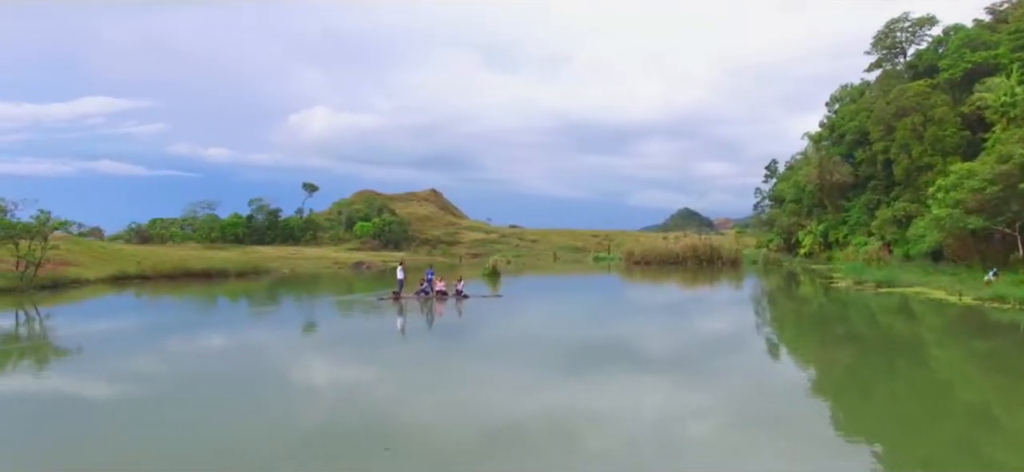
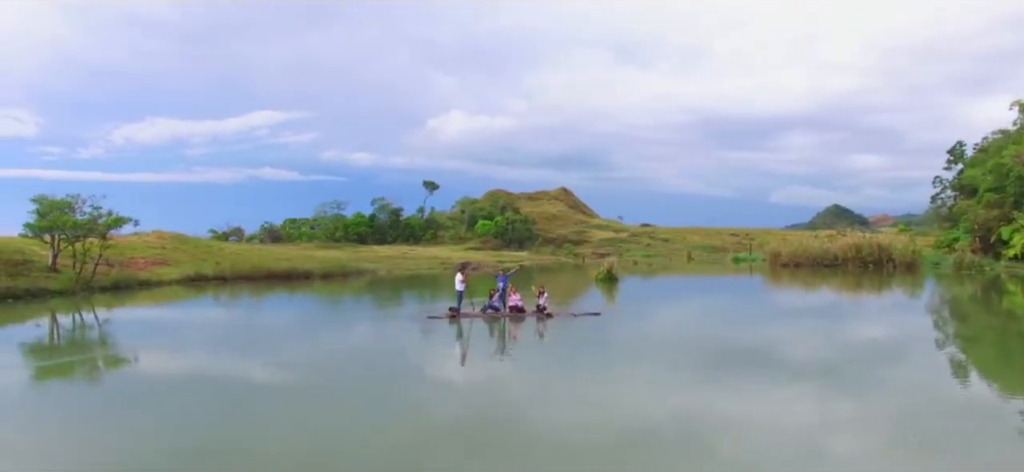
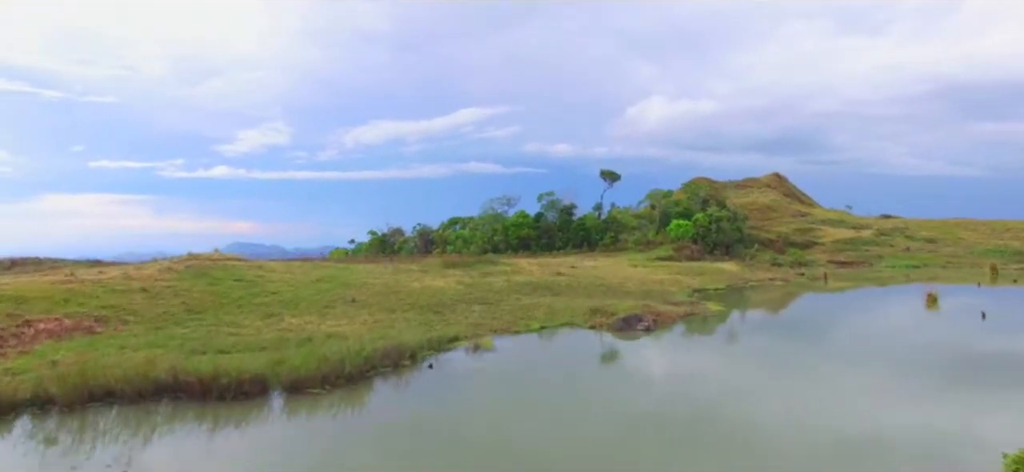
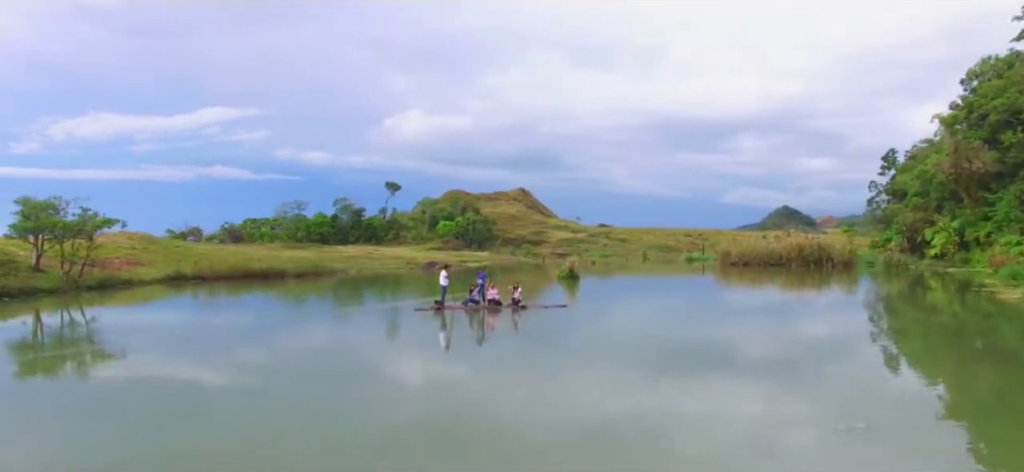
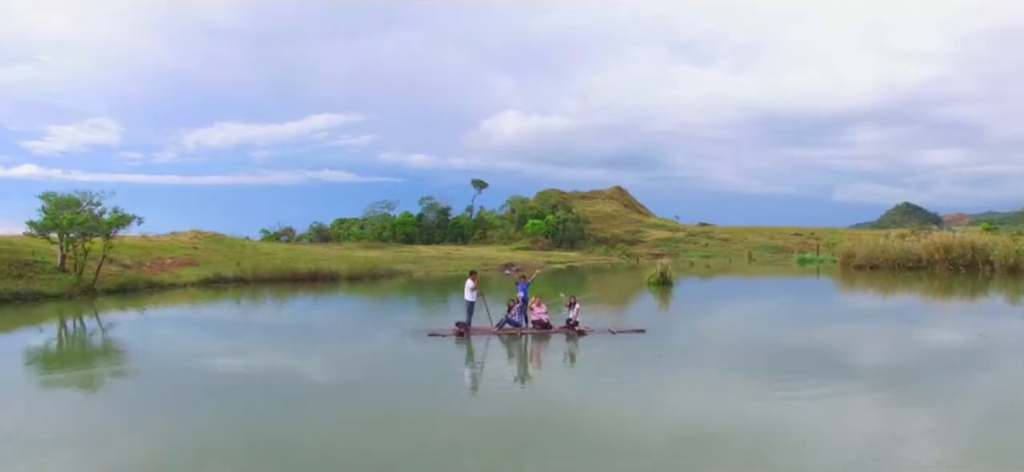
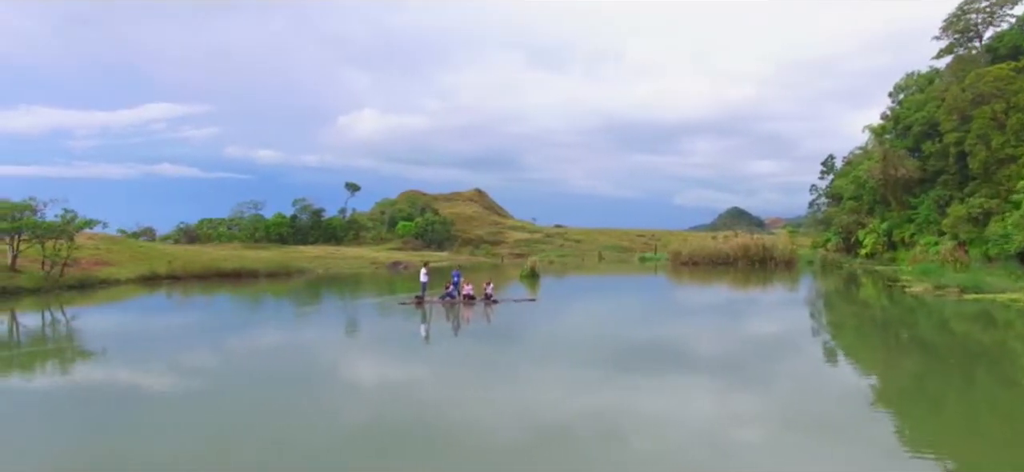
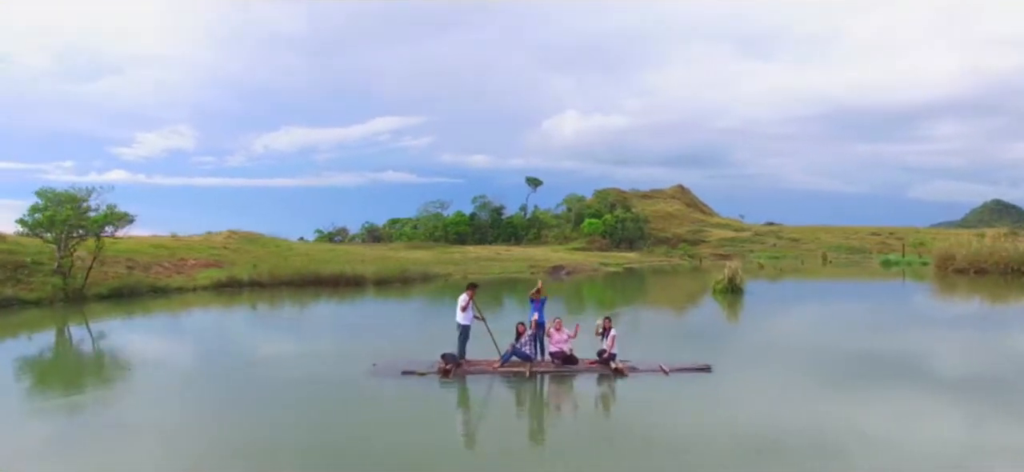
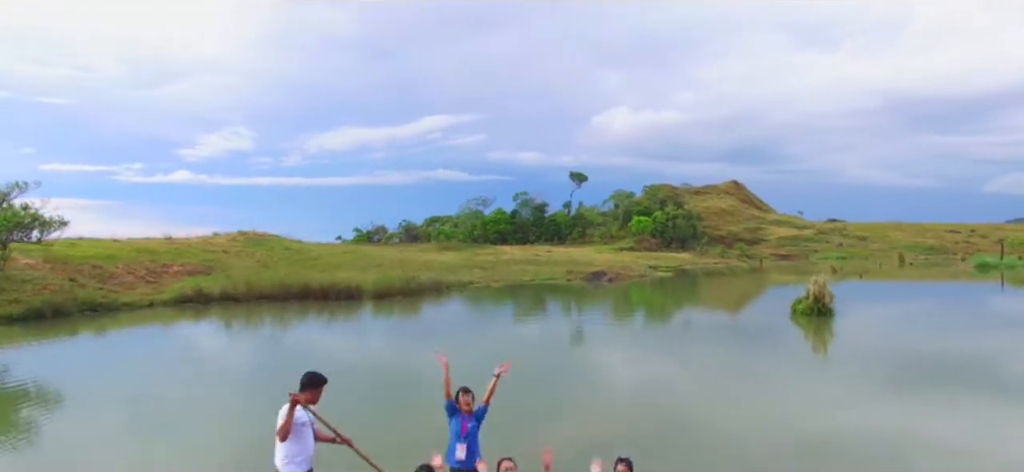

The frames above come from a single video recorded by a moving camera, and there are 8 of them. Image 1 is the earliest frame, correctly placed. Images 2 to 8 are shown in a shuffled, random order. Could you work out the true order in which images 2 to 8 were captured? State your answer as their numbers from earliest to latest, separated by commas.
6, 4, 2, 5, 7, 8, 3
